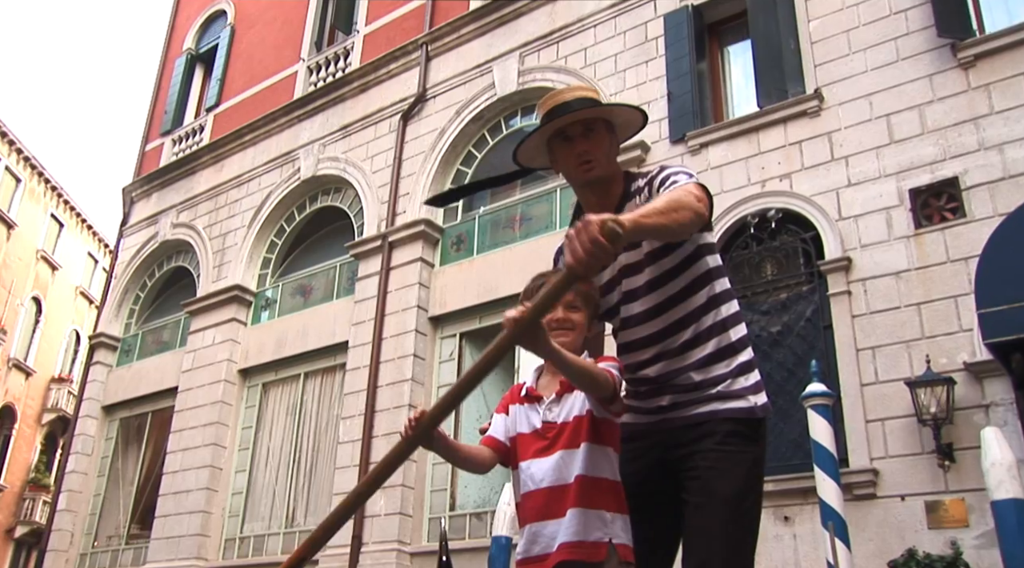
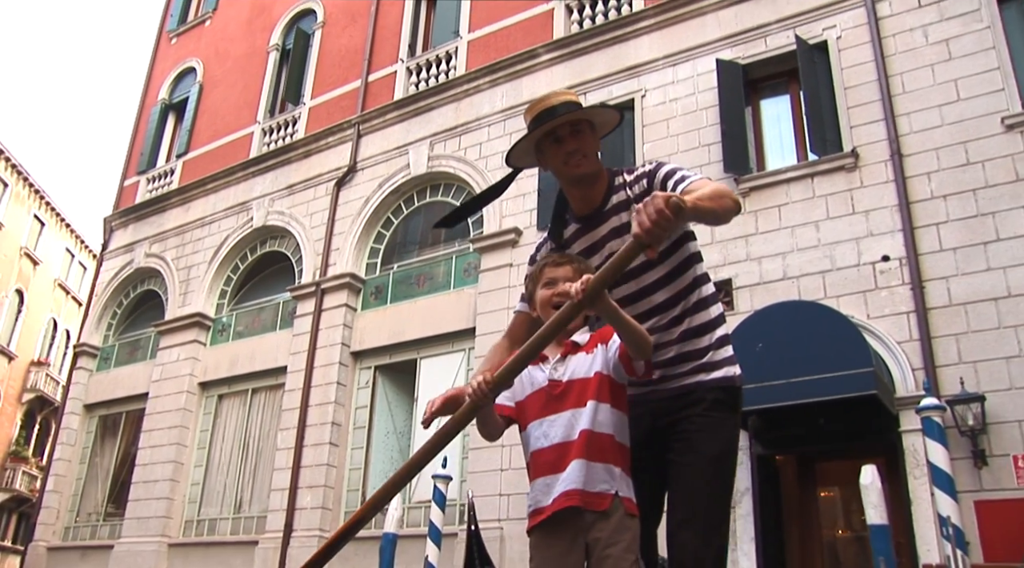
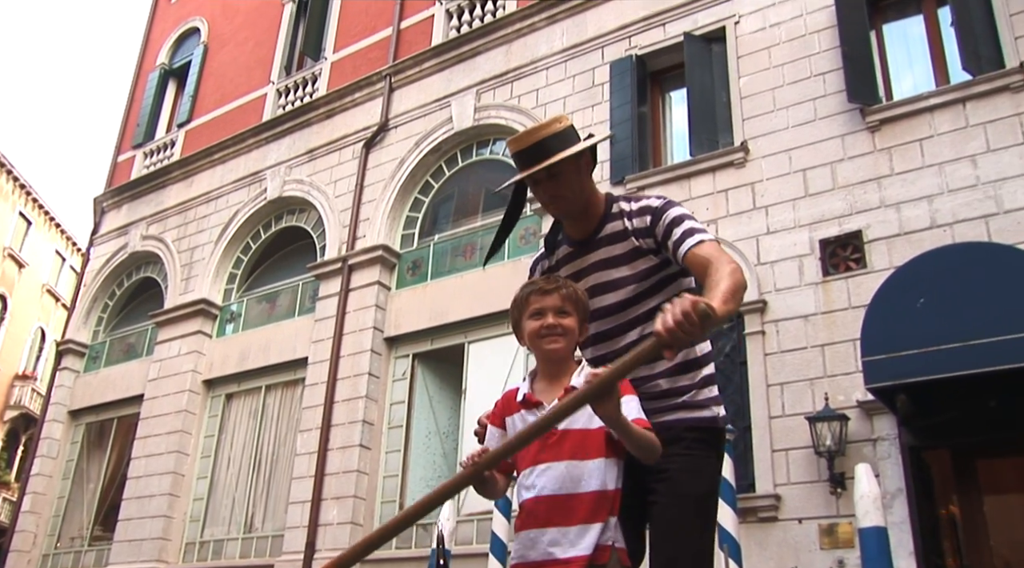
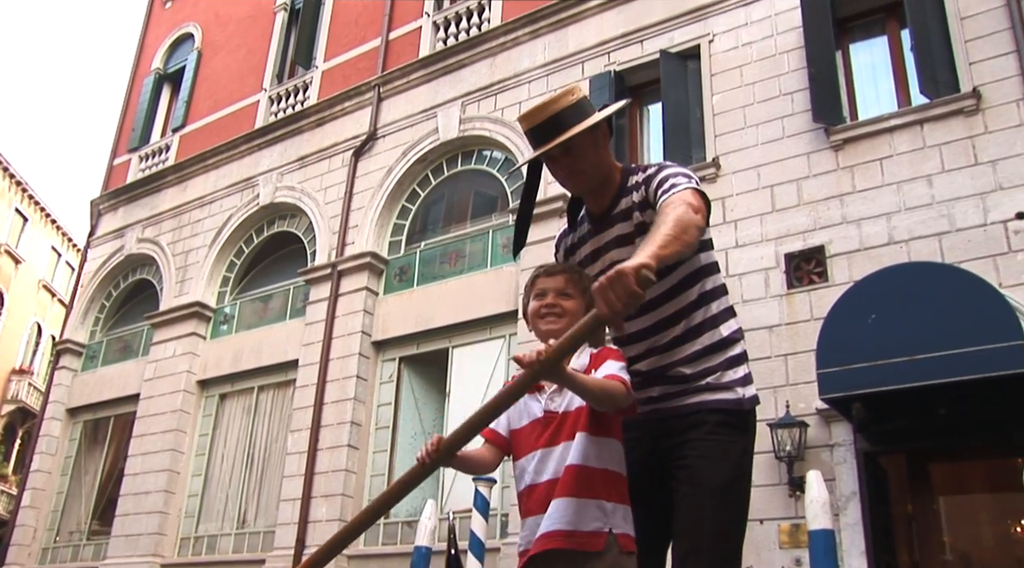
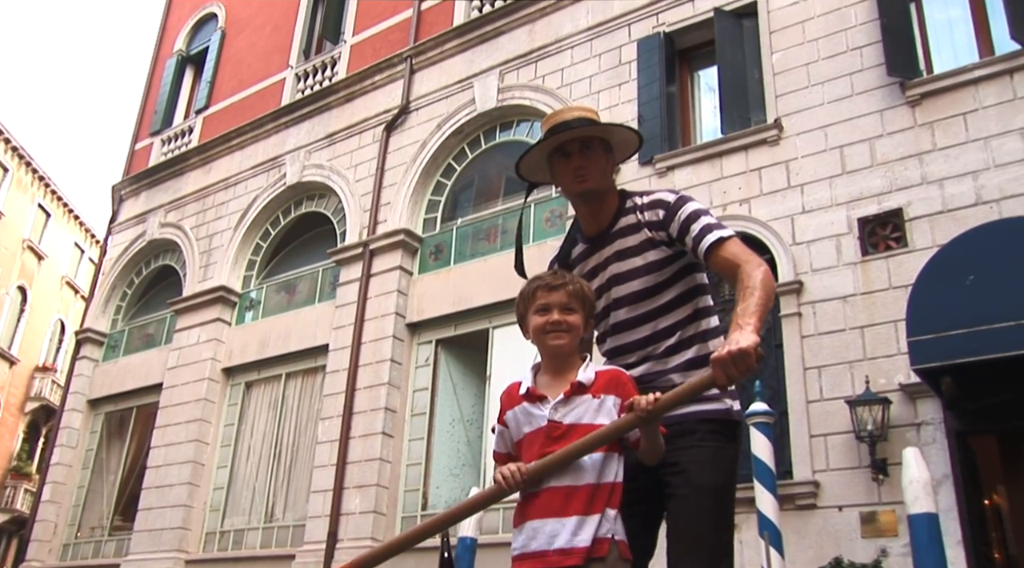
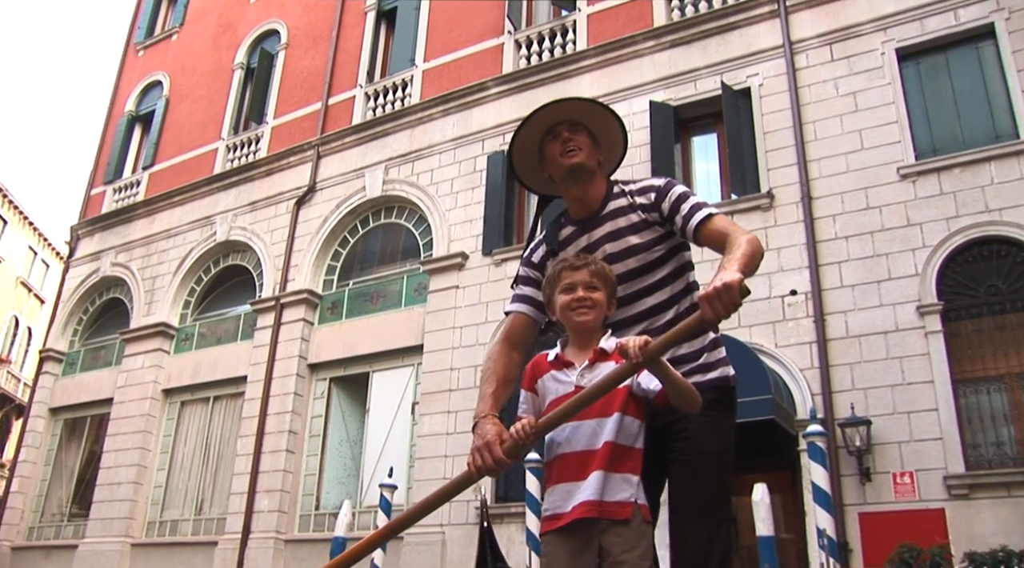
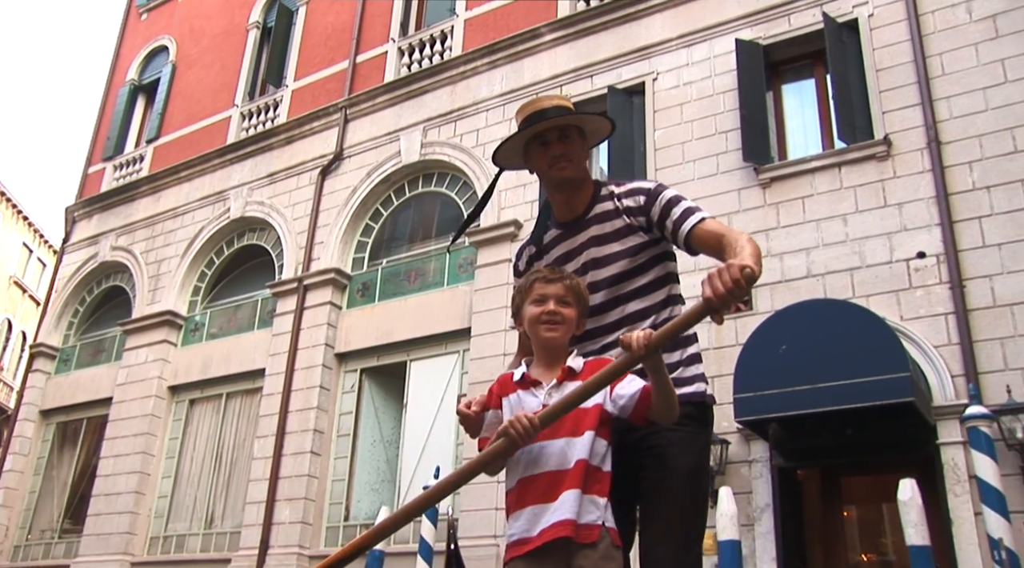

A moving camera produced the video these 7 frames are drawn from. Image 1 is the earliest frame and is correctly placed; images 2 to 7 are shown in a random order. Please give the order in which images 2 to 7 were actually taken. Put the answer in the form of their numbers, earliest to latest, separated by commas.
5, 3, 4, 7, 2, 6
